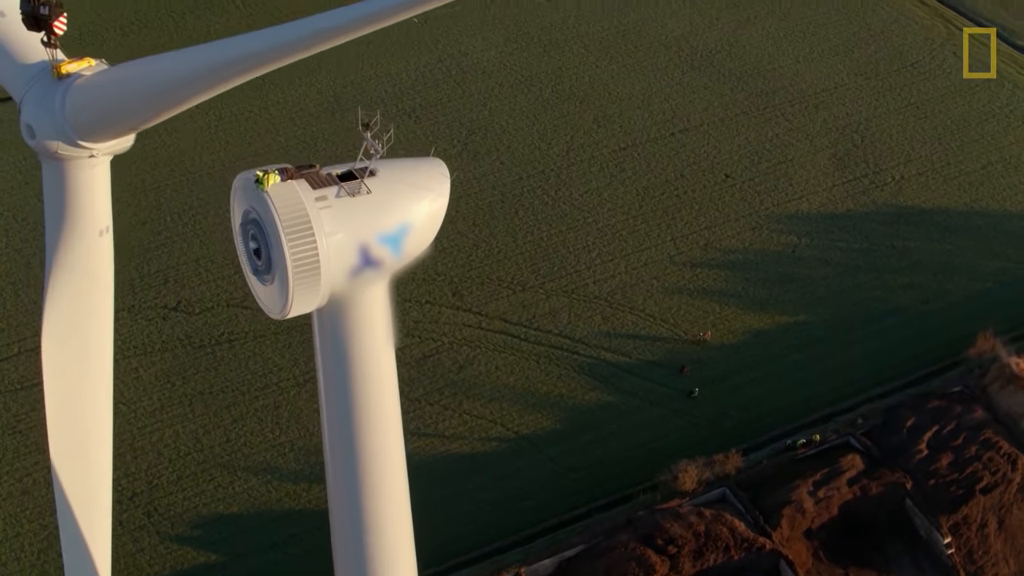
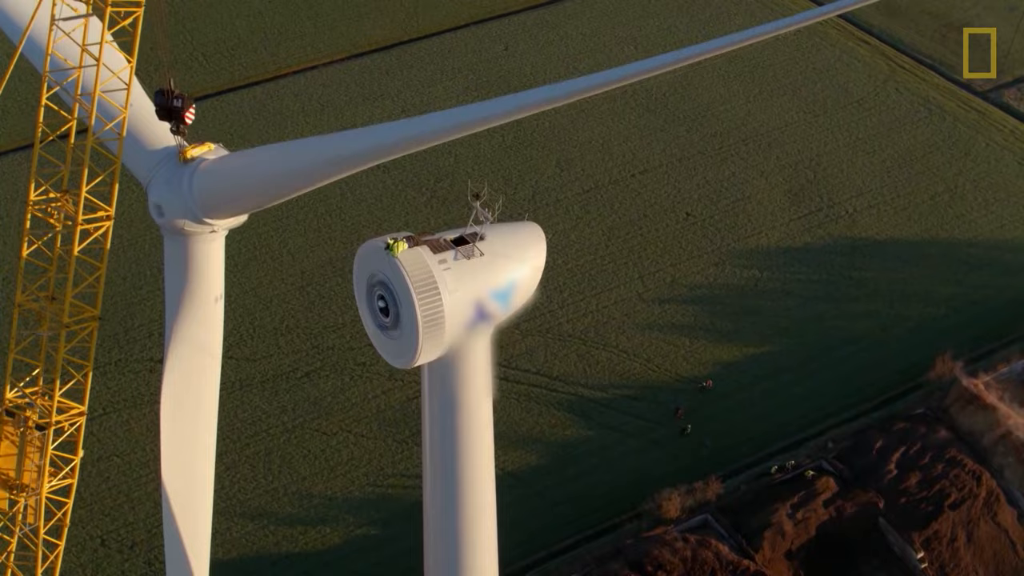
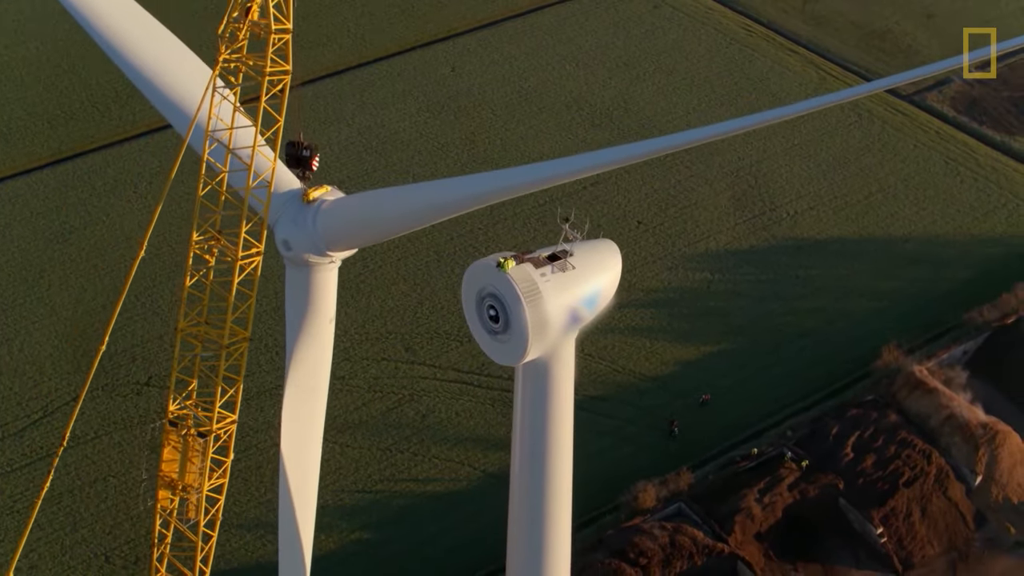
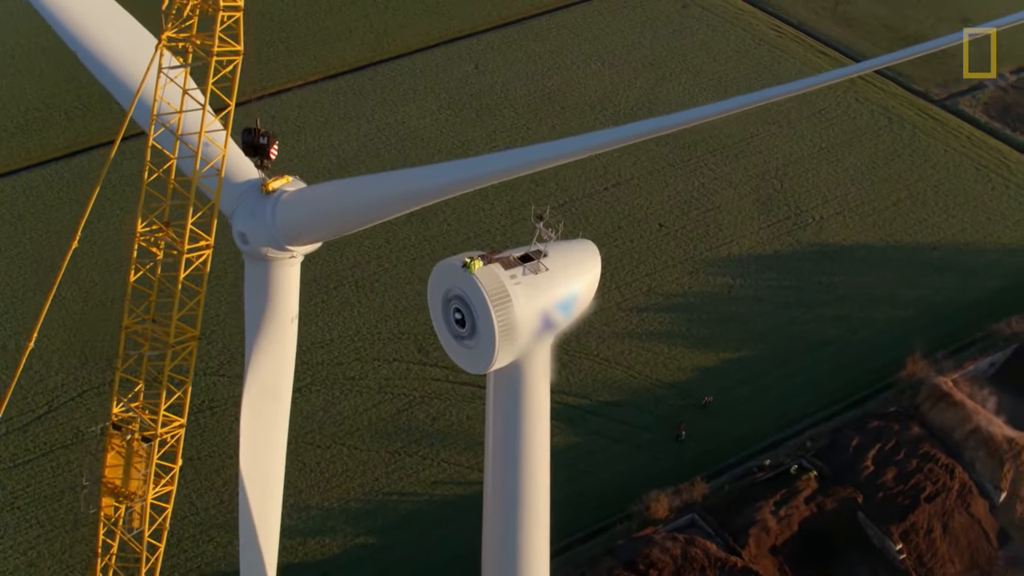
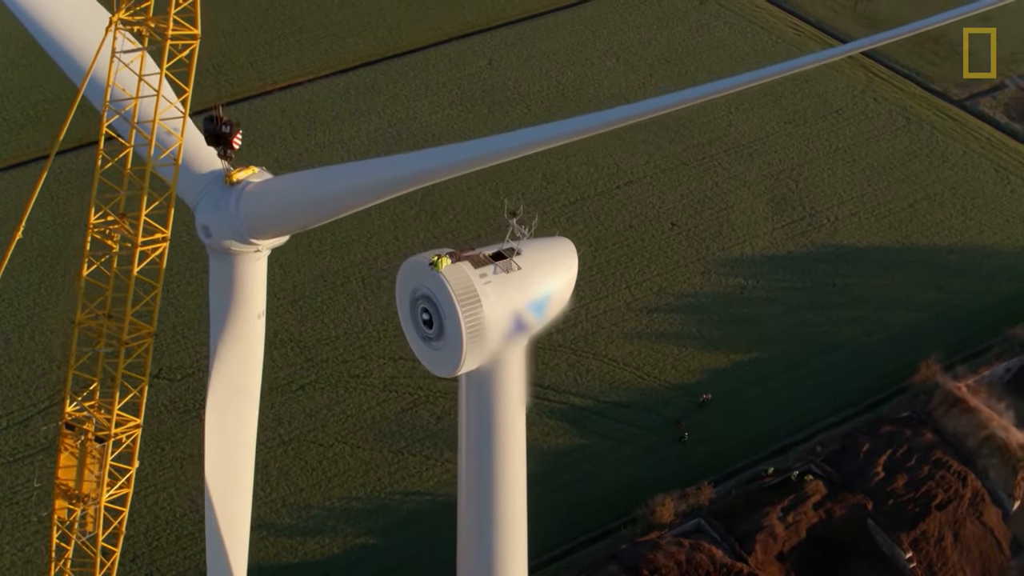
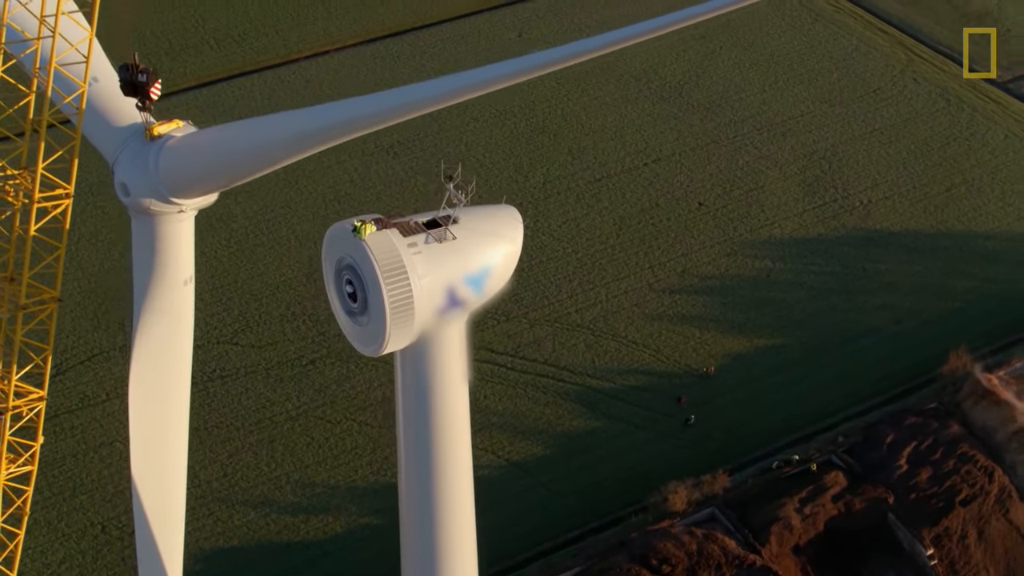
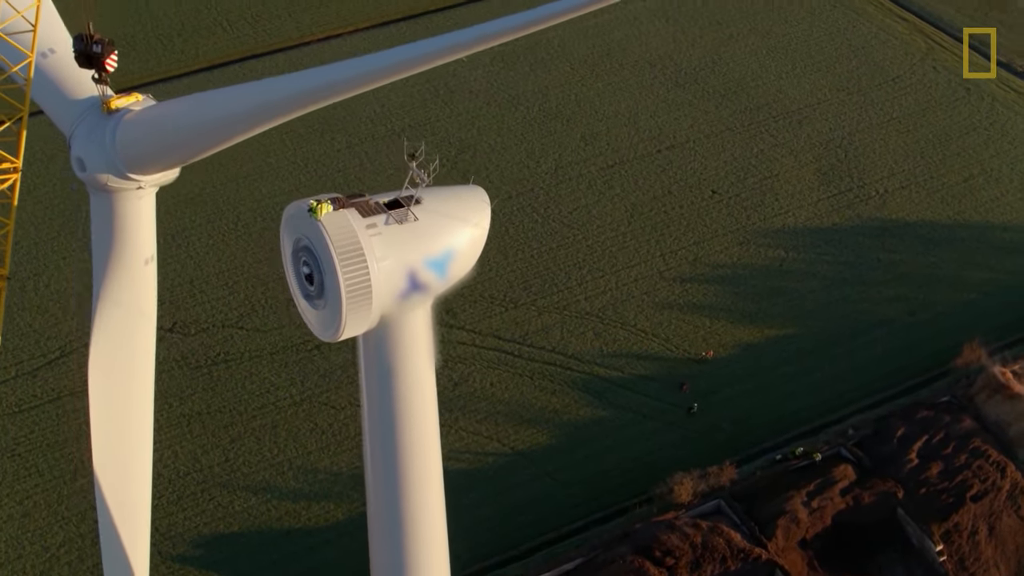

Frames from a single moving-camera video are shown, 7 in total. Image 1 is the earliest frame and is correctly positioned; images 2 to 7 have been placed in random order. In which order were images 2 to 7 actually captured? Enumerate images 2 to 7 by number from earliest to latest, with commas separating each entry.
7, 6, 2, 5, 4, 3
